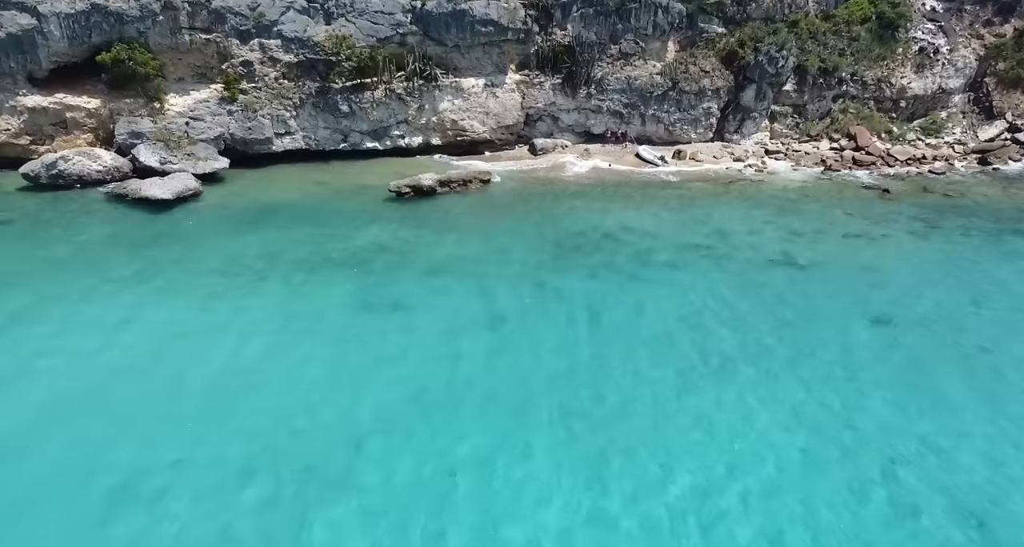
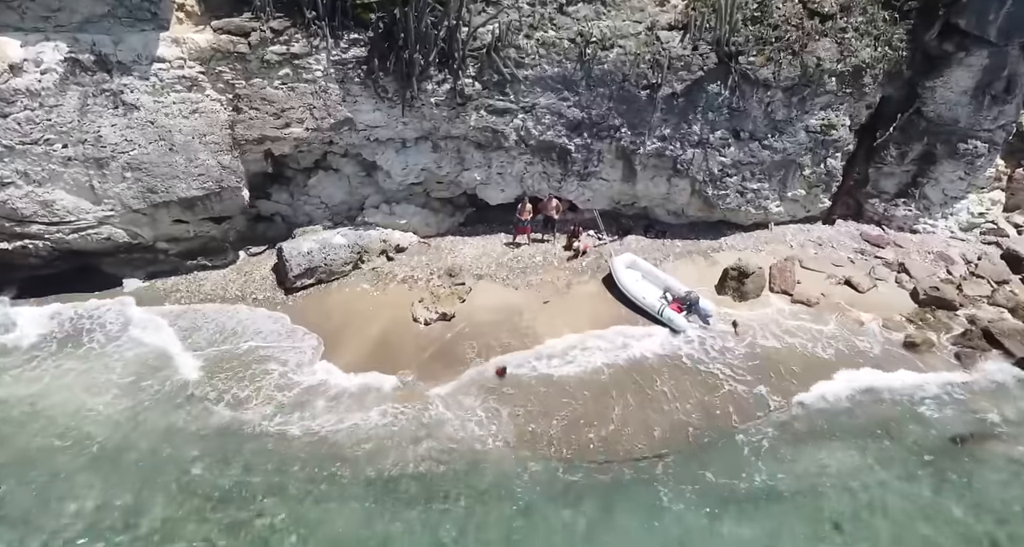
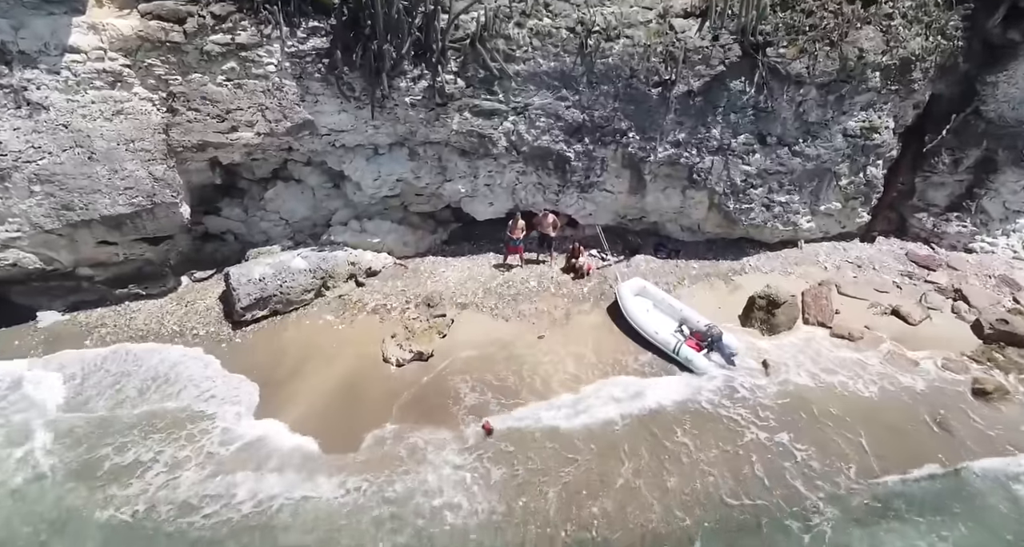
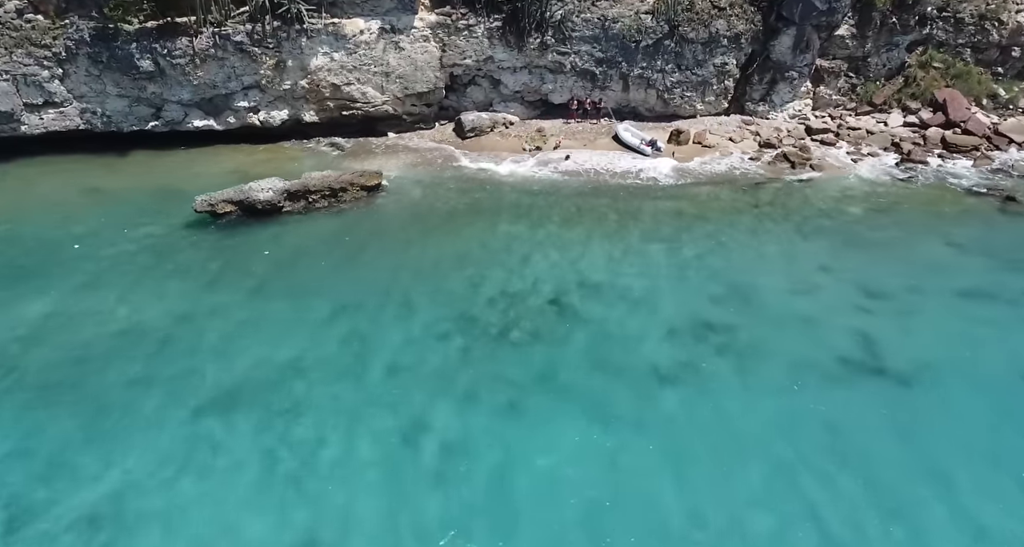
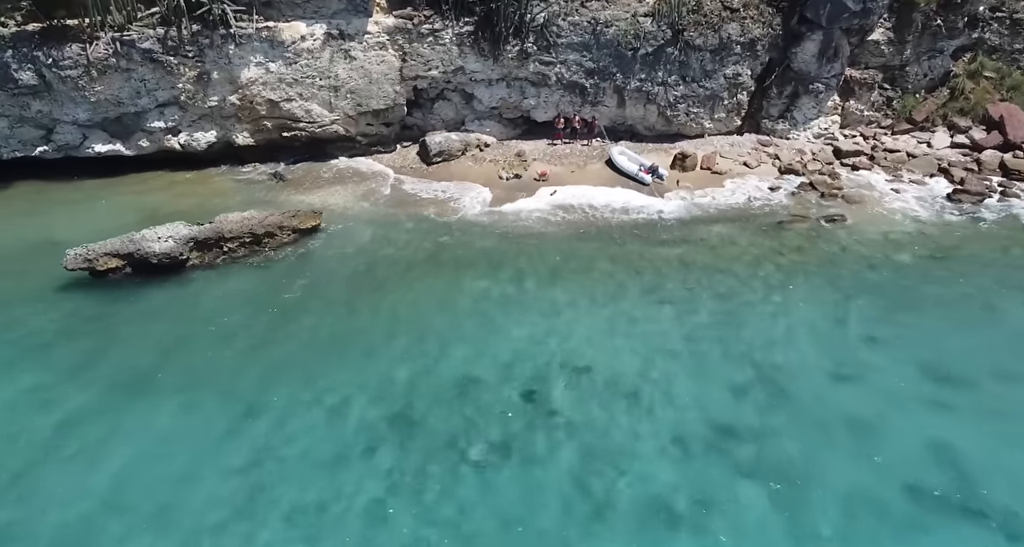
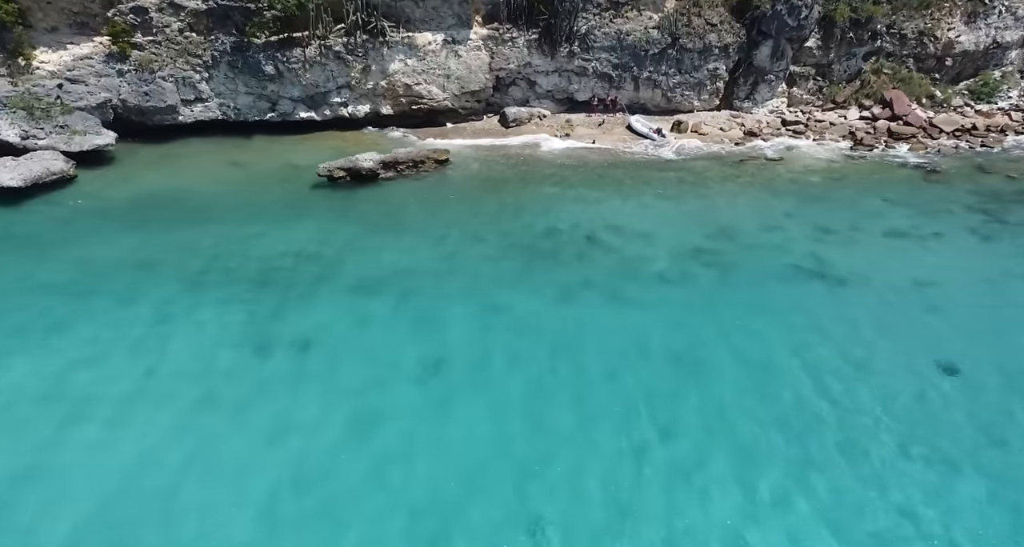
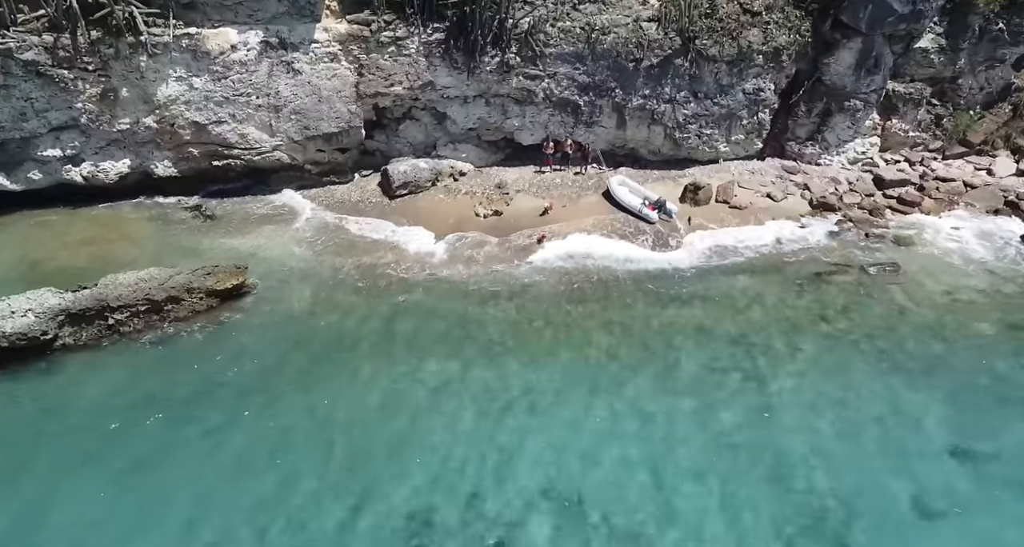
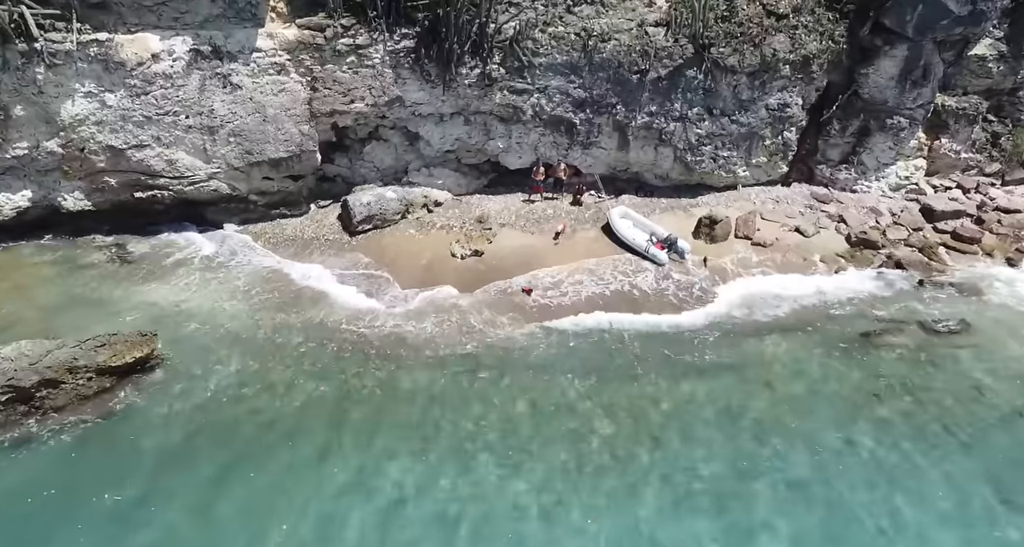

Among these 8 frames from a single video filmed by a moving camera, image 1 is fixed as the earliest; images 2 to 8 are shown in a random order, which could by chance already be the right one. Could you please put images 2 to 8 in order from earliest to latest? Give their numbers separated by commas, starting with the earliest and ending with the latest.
6, 4, 5, 7, 8, 2, 3
